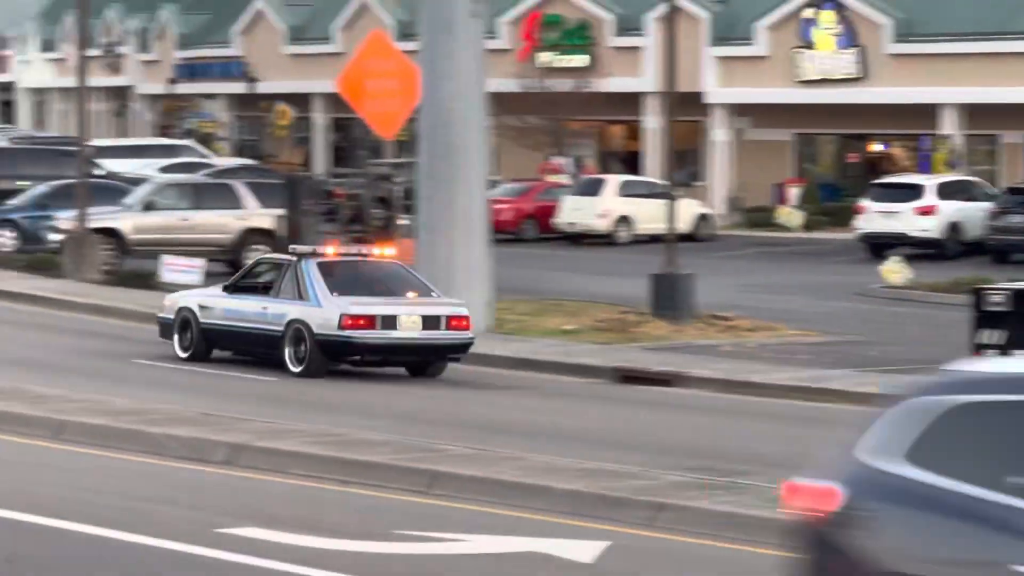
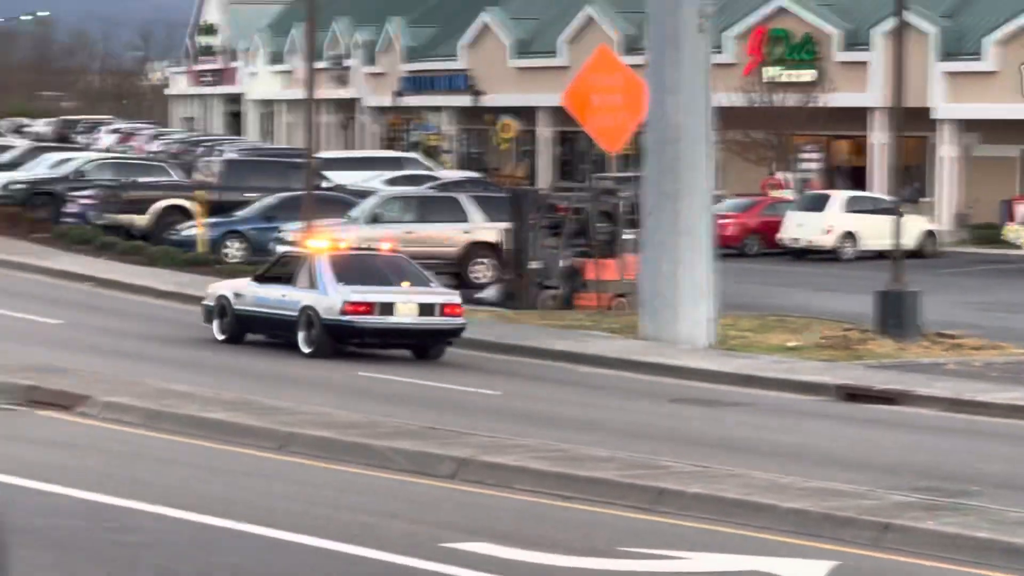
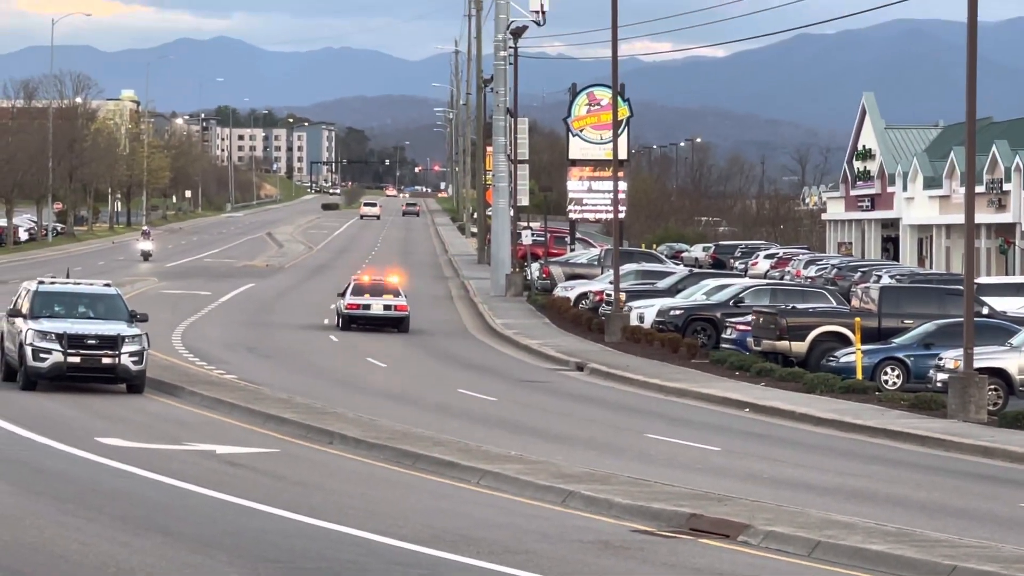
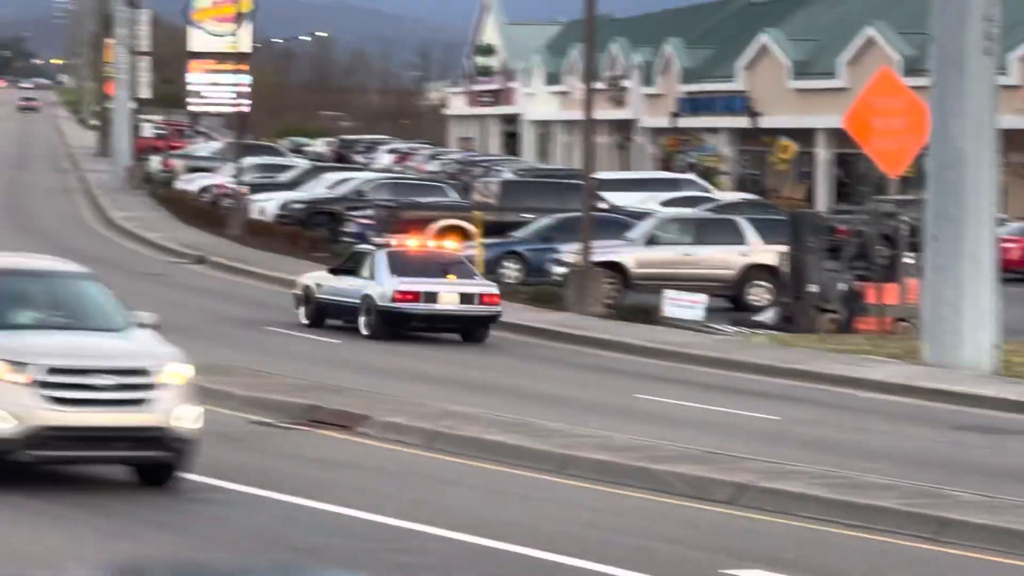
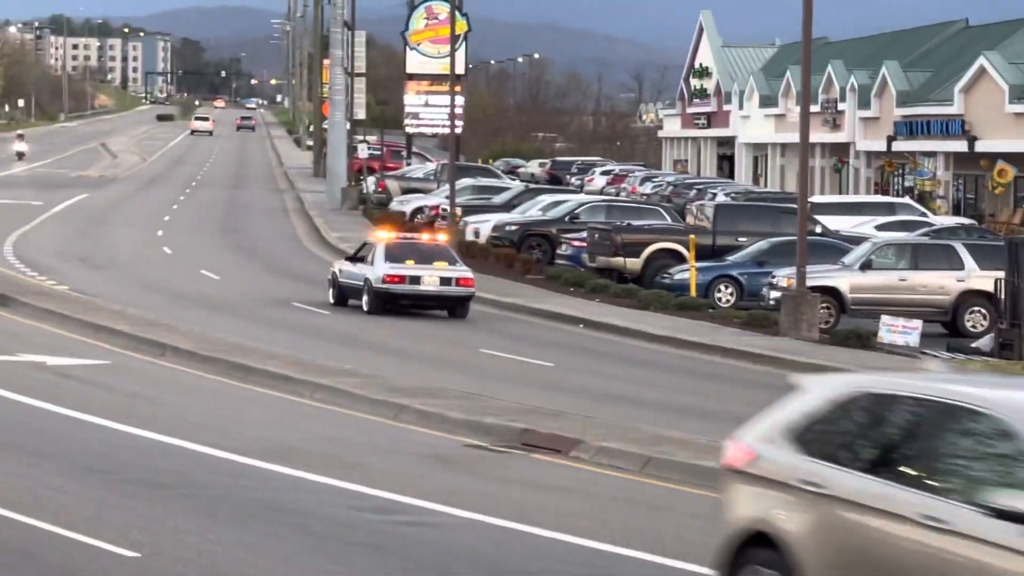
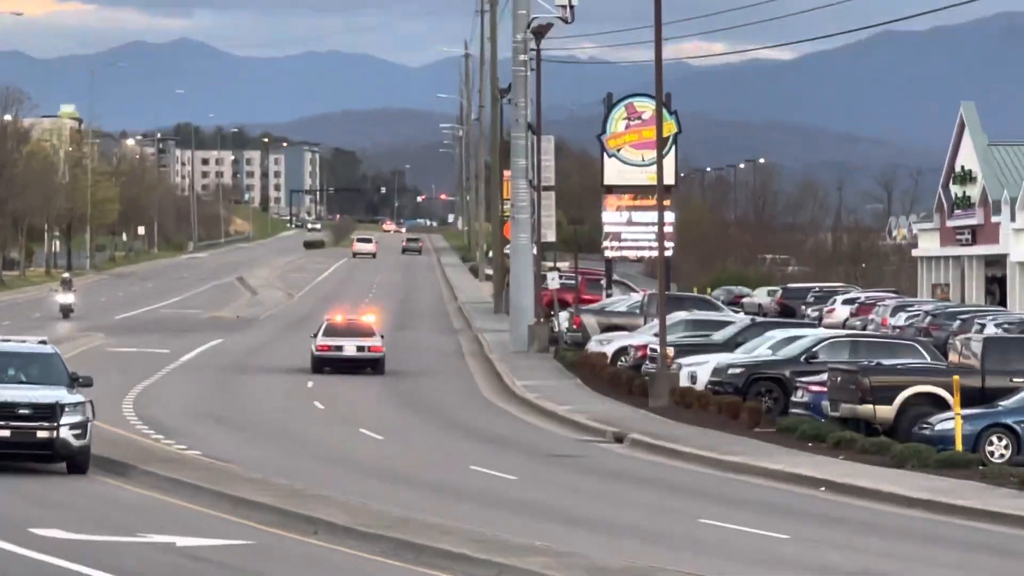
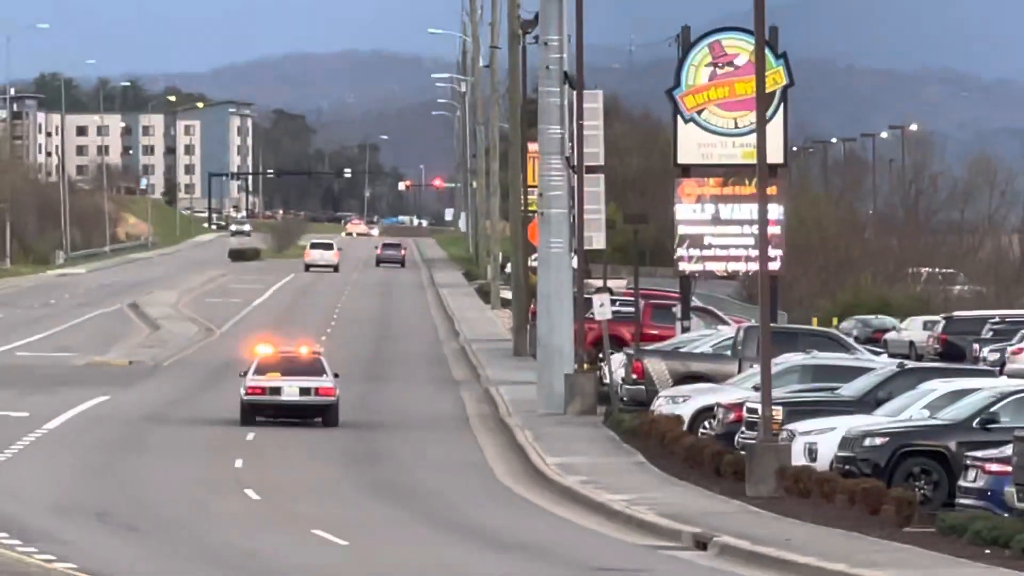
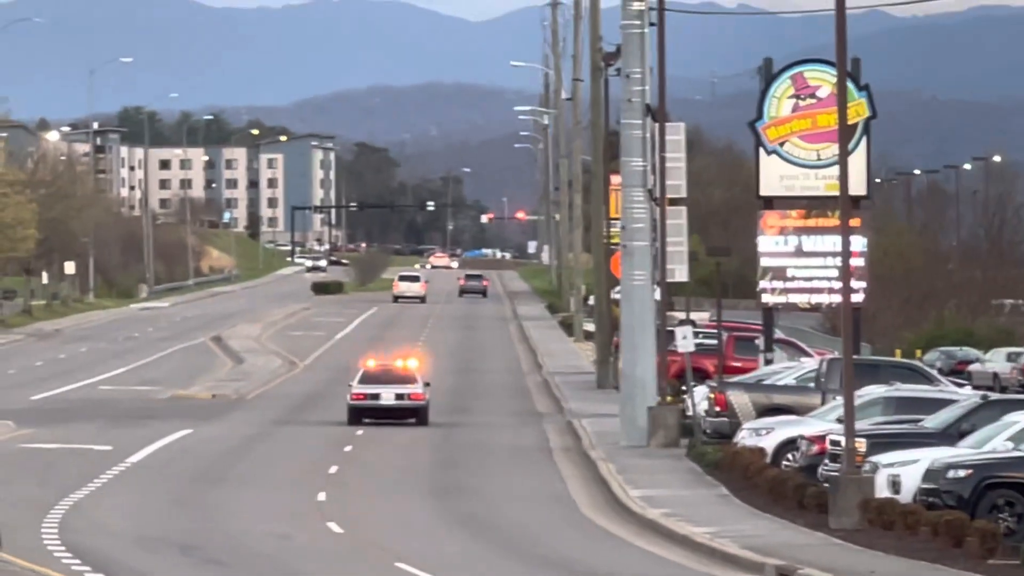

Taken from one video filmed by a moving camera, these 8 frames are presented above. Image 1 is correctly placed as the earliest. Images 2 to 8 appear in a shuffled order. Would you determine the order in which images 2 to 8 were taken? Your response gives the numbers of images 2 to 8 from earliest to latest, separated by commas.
2, 4, 5, 3, 6, 7, 8
